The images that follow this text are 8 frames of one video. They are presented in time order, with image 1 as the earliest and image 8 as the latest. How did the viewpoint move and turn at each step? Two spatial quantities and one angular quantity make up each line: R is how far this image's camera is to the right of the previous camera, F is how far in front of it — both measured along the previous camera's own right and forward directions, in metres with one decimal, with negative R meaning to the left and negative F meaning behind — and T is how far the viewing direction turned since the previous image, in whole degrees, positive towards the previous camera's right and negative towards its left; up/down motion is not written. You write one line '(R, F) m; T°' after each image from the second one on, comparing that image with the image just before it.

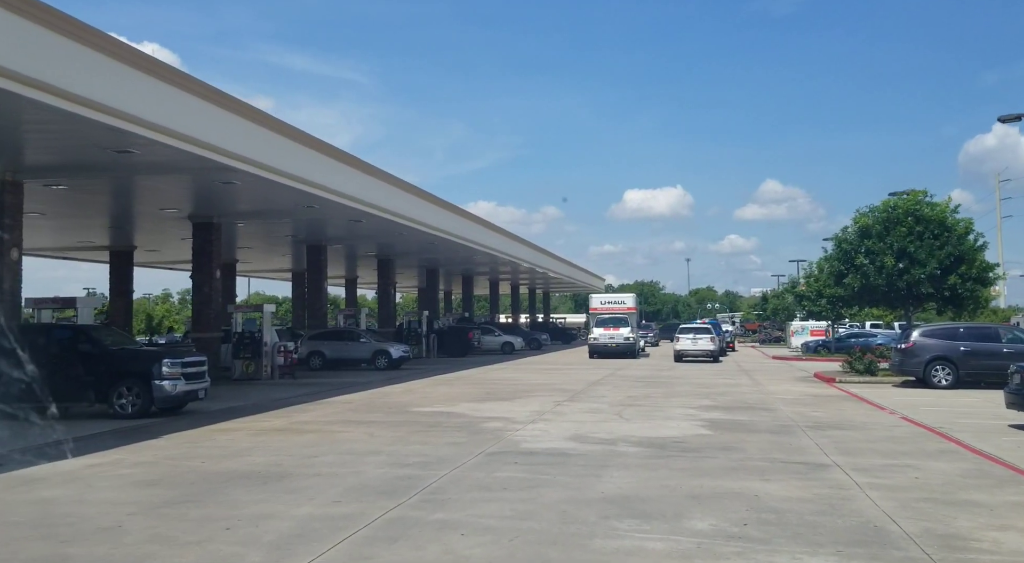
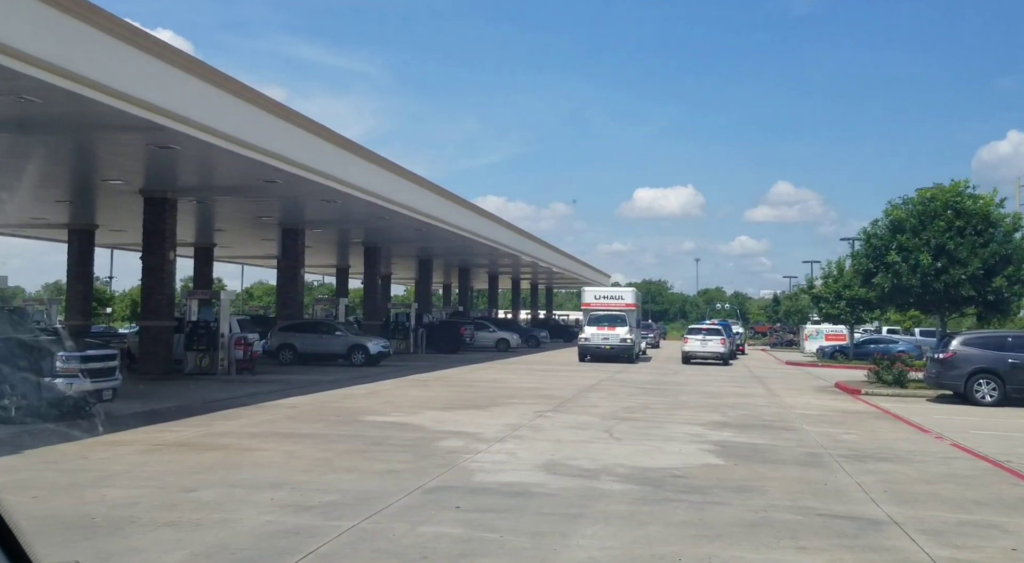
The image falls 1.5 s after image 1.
(+0.6, +3.0) m; -1°
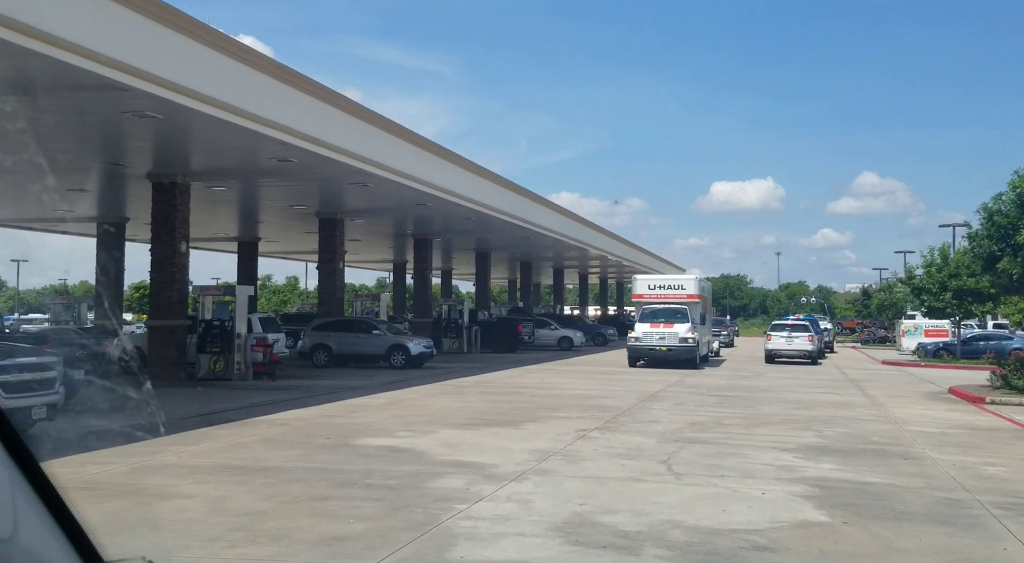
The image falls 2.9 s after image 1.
(+0.6, +3.3) m; -5°
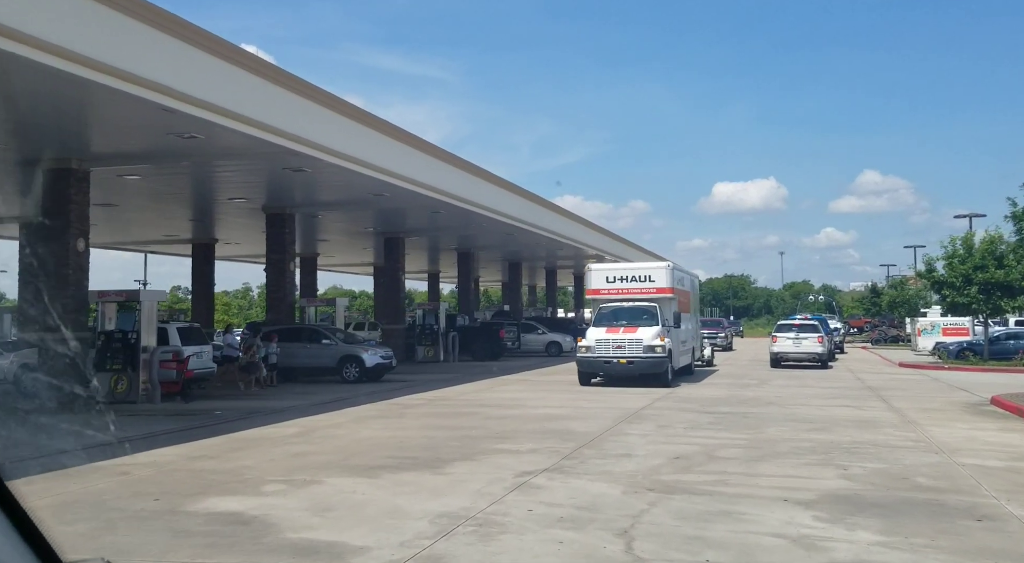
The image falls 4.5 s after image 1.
(+1.0, +3.5) m; 0°
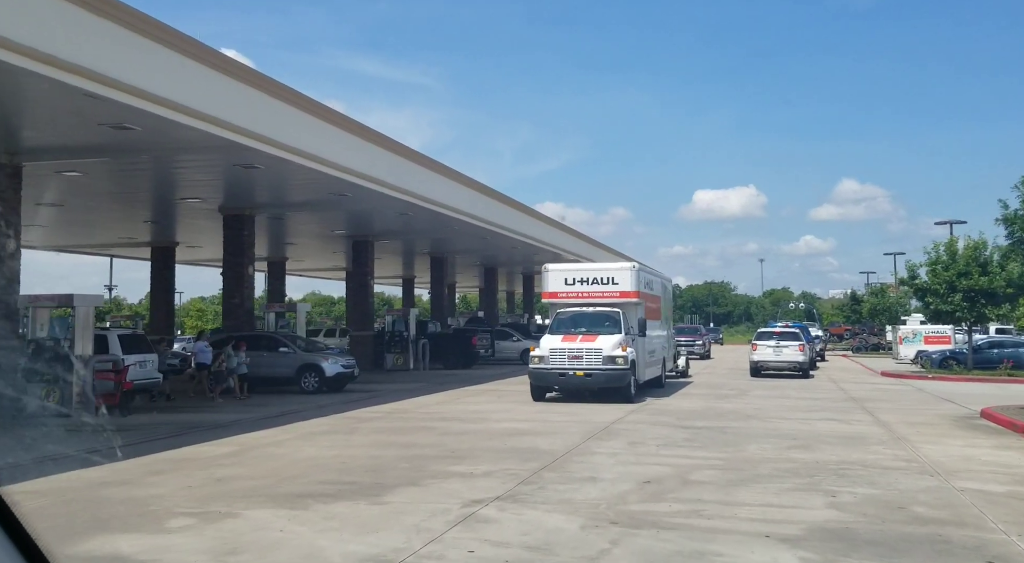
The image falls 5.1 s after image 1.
(+0.3, +1.2) m; +1°
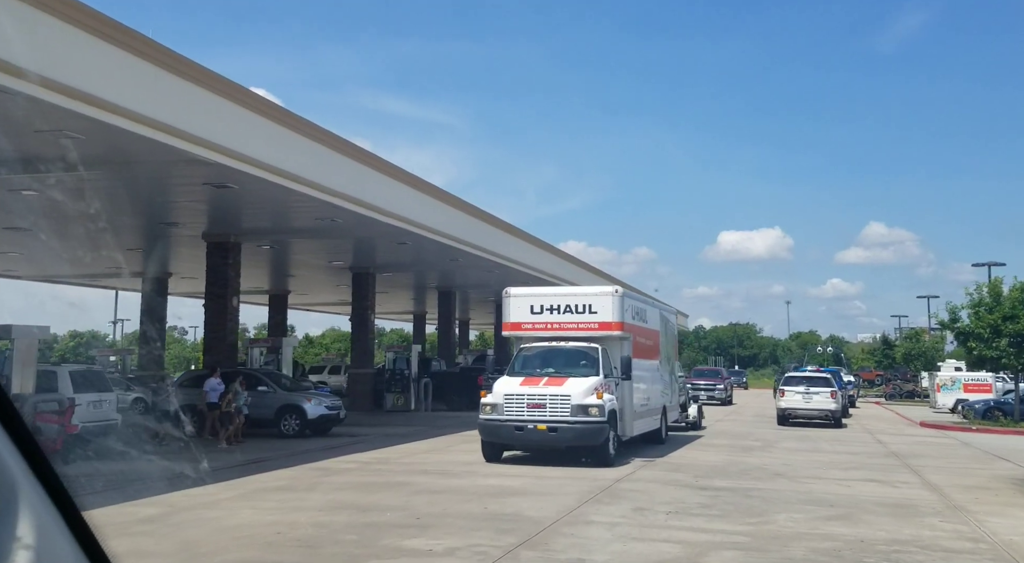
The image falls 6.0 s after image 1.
(+0.5, +2.0) m; -2°
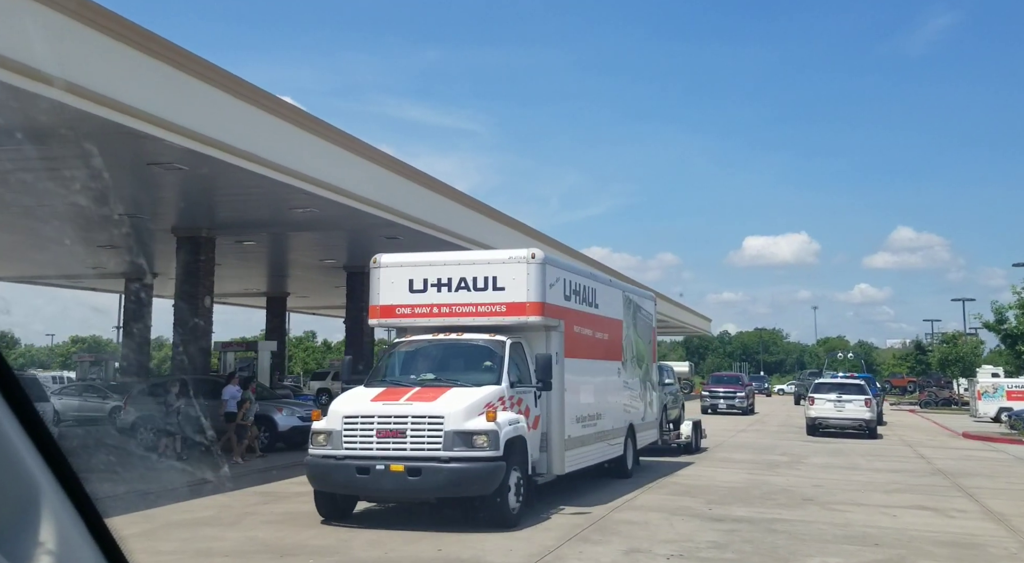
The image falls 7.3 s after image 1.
(+0.6, +2.3) m; -2°
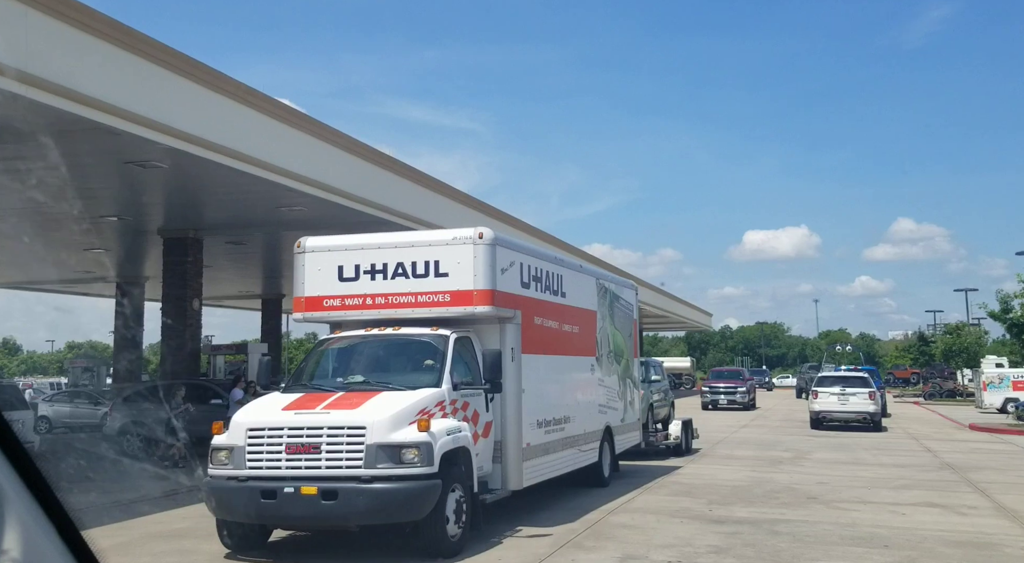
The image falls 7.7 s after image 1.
(+0.2, +0.5) m; 0°
